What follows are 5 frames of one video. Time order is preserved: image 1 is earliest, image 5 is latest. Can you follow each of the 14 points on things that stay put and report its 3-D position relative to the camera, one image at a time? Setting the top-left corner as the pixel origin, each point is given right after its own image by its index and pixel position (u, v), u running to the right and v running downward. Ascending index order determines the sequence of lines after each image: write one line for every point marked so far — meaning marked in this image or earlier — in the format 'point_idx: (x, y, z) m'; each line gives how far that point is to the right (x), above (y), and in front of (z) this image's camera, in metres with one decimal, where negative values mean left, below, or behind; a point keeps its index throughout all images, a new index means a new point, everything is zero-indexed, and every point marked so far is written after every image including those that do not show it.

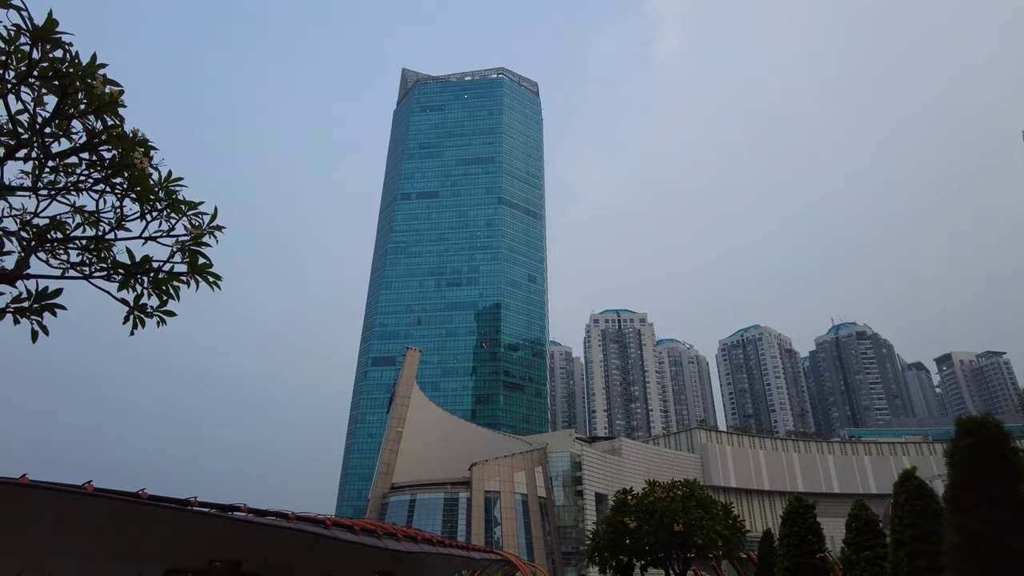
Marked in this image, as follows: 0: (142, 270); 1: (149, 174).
0: (-3.5, +0.2, +6.0) m
1: (-3.6, +1.2, +6.2) m
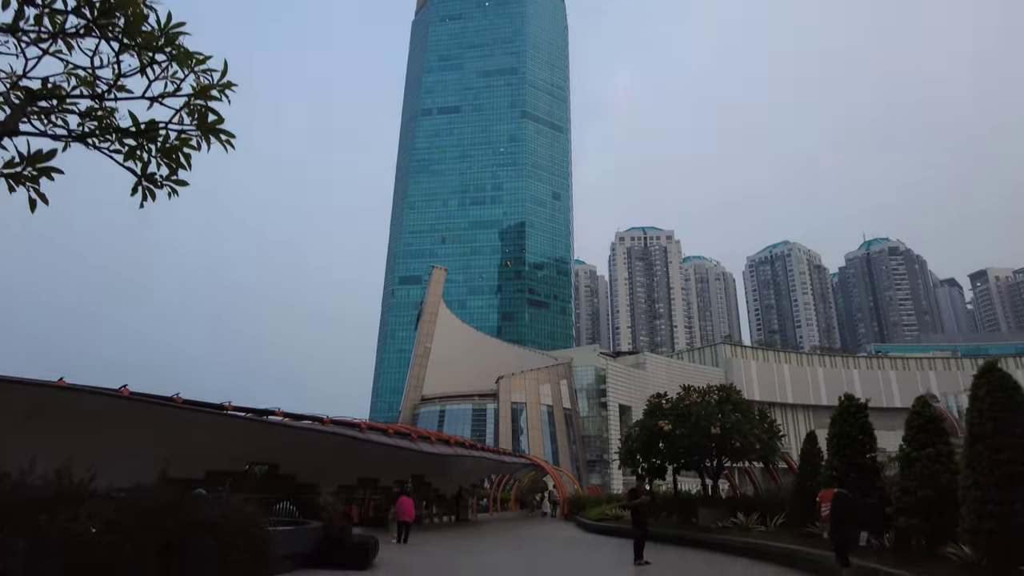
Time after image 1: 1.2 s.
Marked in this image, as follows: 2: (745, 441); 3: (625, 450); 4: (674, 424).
0: (-3.1, +1.3, +5.3) m
1: (-3.2, +2.3, +5.4) m
2: (+6.0, -3.9, +15.8) m
3: (+3.3, -4.7, +18.2) m
4: (+4.3, -3.6, +16.5) m
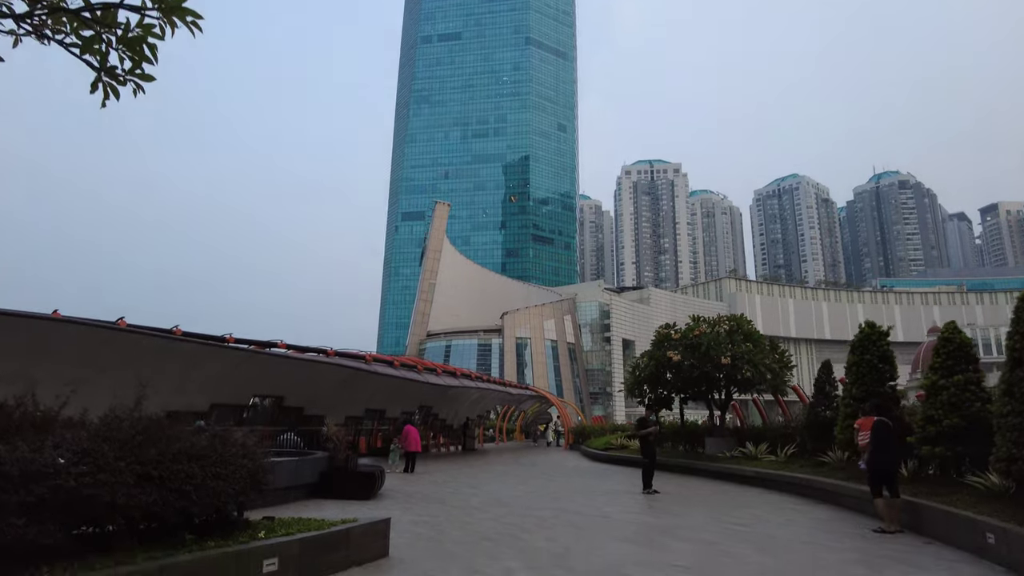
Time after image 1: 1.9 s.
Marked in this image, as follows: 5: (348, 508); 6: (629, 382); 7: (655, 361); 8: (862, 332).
0: (-3.0, +2.0, +4.7) m
1: (-3.1, +3.0, +4.6) m
2: (+6.1, -2.1, +15.6) m
3: (+3.5, -2.6, +18.0) m
4: (+4.5, -1.7, +16.2) m
5: (-2.3, -3.1, +8.7) m
6: (+3.4, -2.7, +18.0) m
7: (+3.9, -2.0, +16.9) m
8: (+5.9, -0.7, +10.5) m
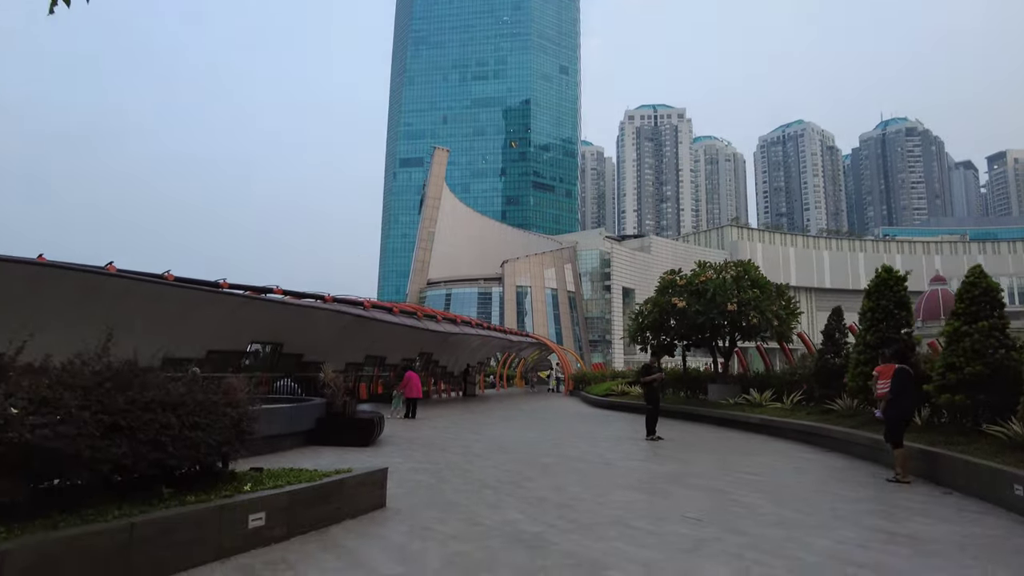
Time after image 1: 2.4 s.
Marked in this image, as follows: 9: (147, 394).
0: (-3.0, +2.4, +4.0) m
1: (-3.1, +3.4, +3.9) m
2: (+6.1, -0.7, +15.2) m
3: (+3.5, -1.1, +17.7) m
4: (+4.5, -0.3, +15.8) m
5: (-2.3, -2.3, +8.5) m
6: (+3.4, -1.2, +17.8) m
7: (+3.9, -0.5, +16.5) m
8: (+5.9, +0.2, +10.1) m
9: (-2.2, -0.6, +3.7) m
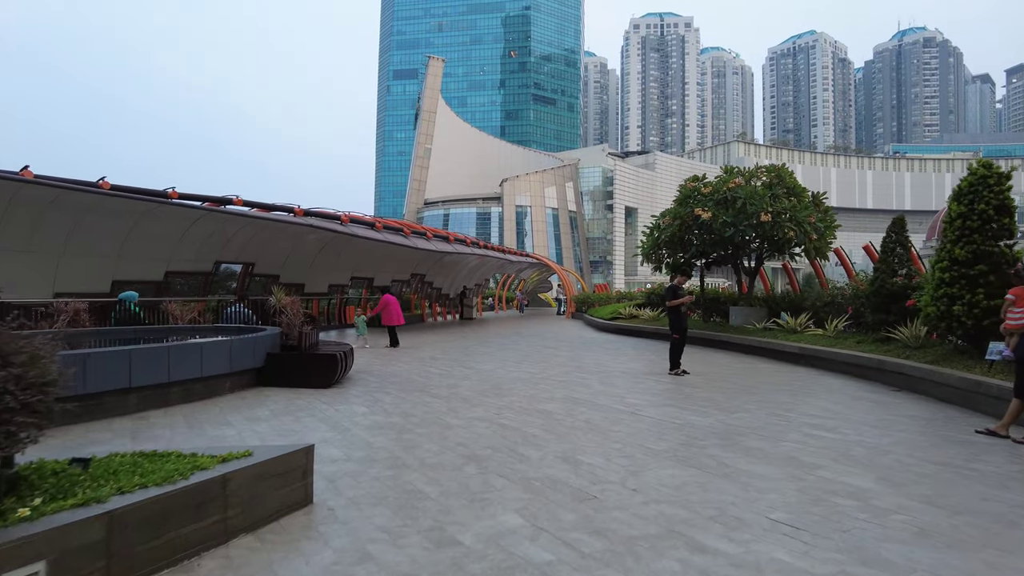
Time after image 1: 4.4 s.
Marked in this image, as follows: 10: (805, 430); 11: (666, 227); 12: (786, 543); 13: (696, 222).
0: (-3.0, +2.9, +1.7) m
1: (-3.1, +3.9, +1.5) m
2: (+6.1, +1.2, +13.2) m
3: (+3.4, +1.2, +15.7) m
4: (+4.5, +1.7, +13.7) m
5: (-2.3, -1.2, +6.7) m
6: (+3.4, +1.1, +15.8) m
7: (+3.9, +1.6, +14.5) m
8: (+5.9, +1.5, +8.0) m
9: (-2.2, -0.2, +1.8) m
10: (+2.6, -1.3, +5.5) m
11: (+3.7, +1.5, +14.9) m
12: (+1.3, -1.2, +3.0) m
13: (+4.2, +1.5, +14.1) m
